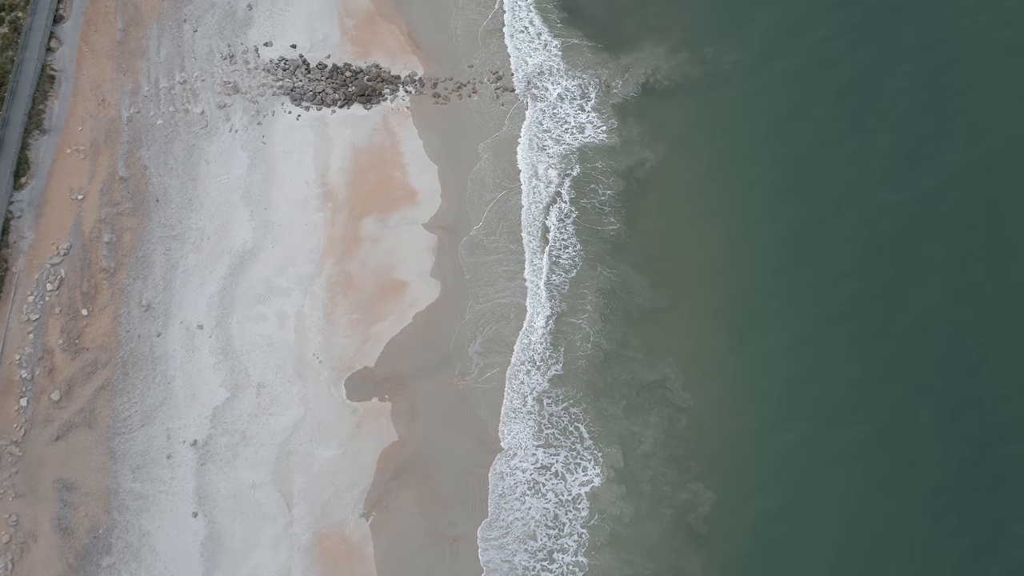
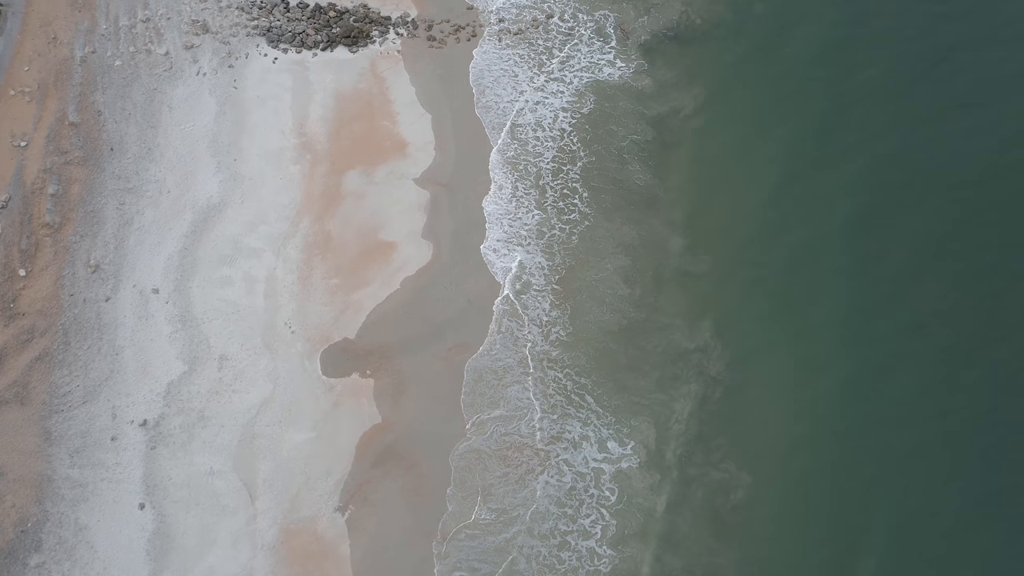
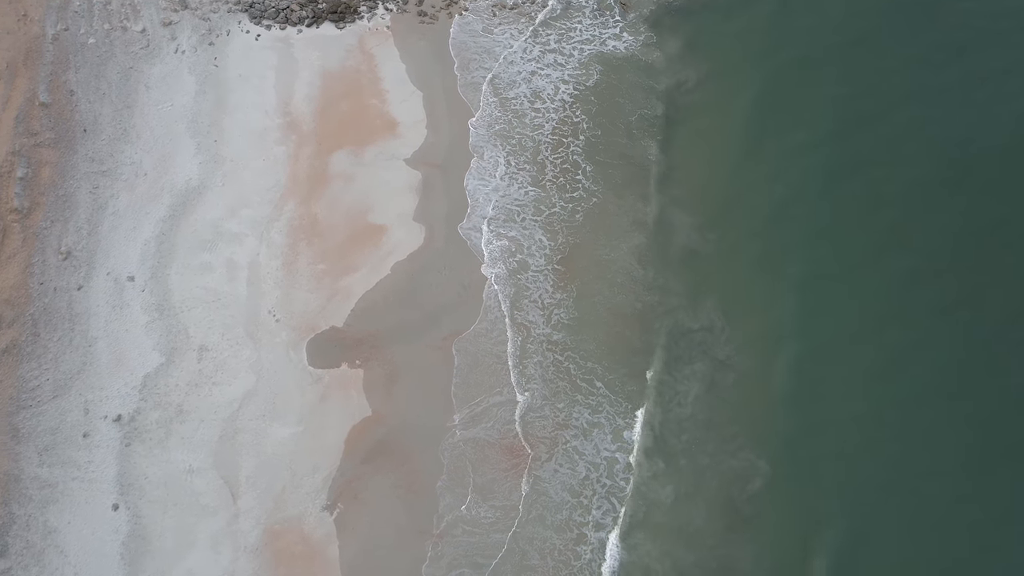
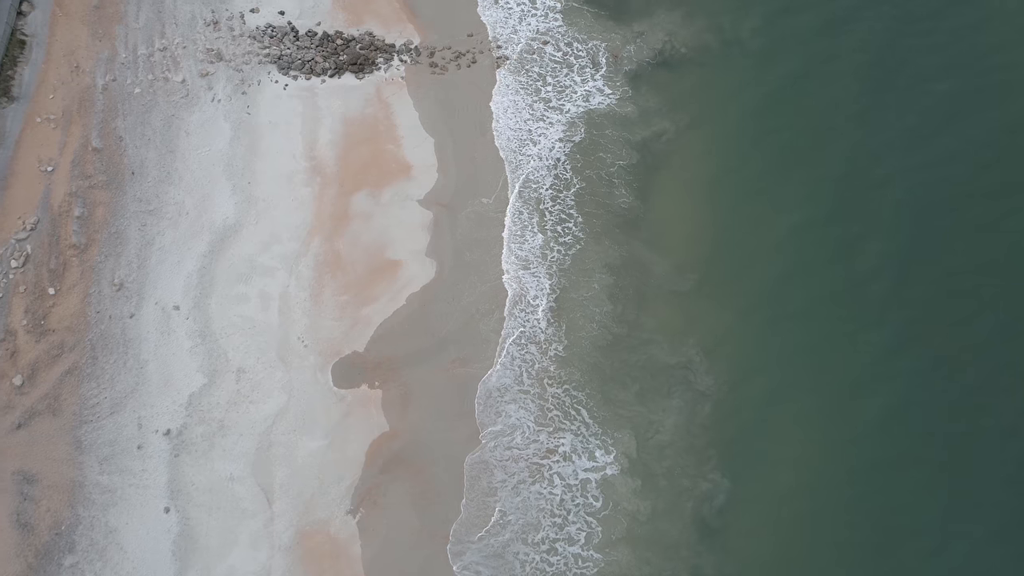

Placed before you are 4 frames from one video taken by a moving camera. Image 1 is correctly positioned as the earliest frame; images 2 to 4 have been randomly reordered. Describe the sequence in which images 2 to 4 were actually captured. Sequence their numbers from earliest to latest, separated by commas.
4, 2, 3
